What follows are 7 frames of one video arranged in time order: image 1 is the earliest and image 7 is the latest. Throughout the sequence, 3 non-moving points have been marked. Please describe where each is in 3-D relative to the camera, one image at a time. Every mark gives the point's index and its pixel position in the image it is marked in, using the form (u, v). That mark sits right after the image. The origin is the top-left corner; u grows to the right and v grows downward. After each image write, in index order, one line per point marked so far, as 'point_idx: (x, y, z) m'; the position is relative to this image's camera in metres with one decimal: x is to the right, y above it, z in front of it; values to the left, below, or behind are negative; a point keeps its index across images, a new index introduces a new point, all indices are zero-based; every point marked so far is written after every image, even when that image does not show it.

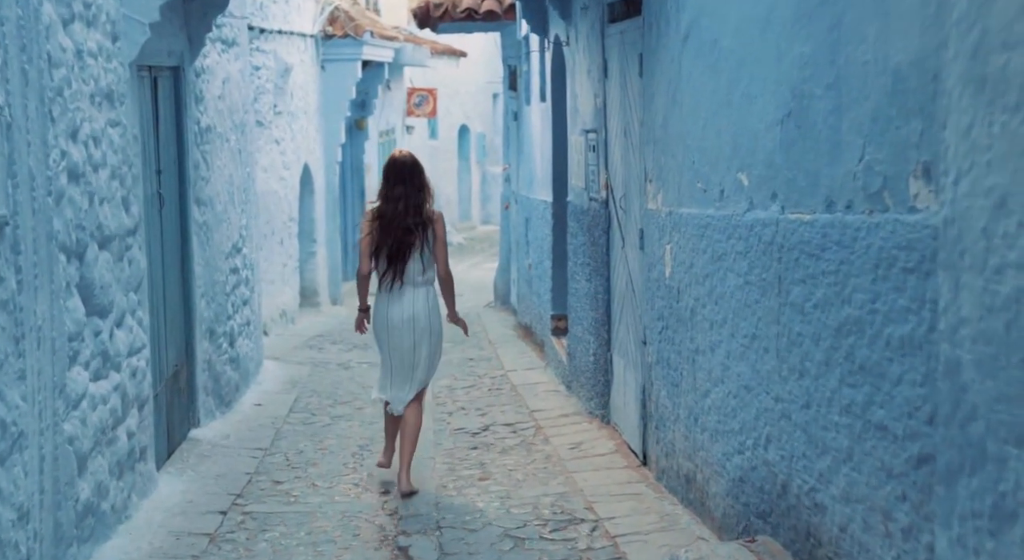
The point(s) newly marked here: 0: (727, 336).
0: (+0.8, -0.2, +5.1) m
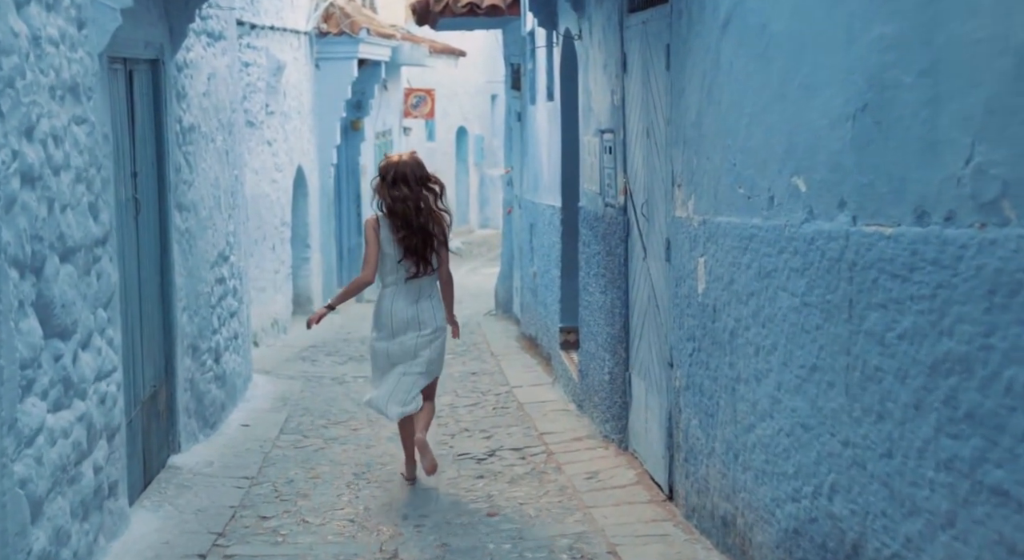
0: (+0.8, -0.3, +4.4) m
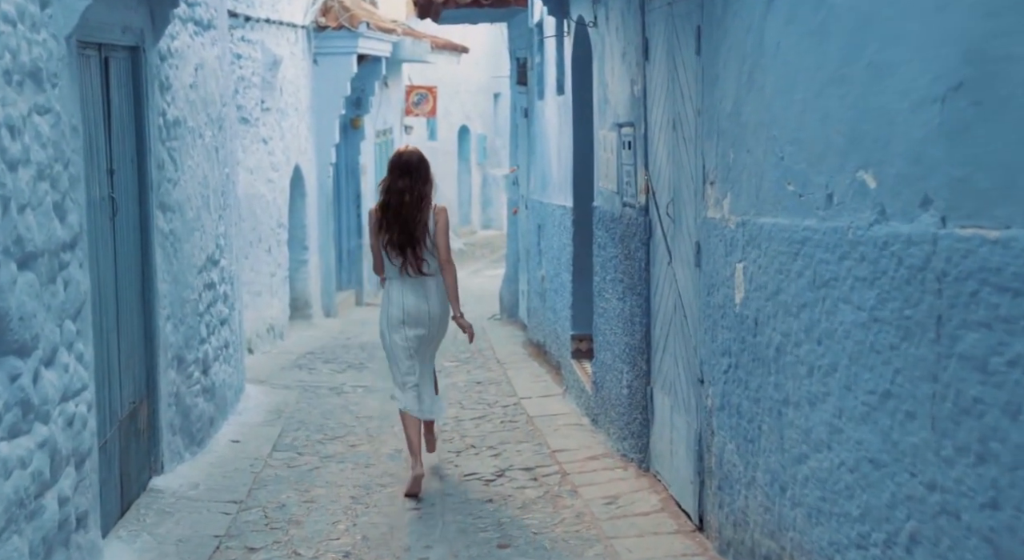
0: (+0.9, -0.3, +3.8) m
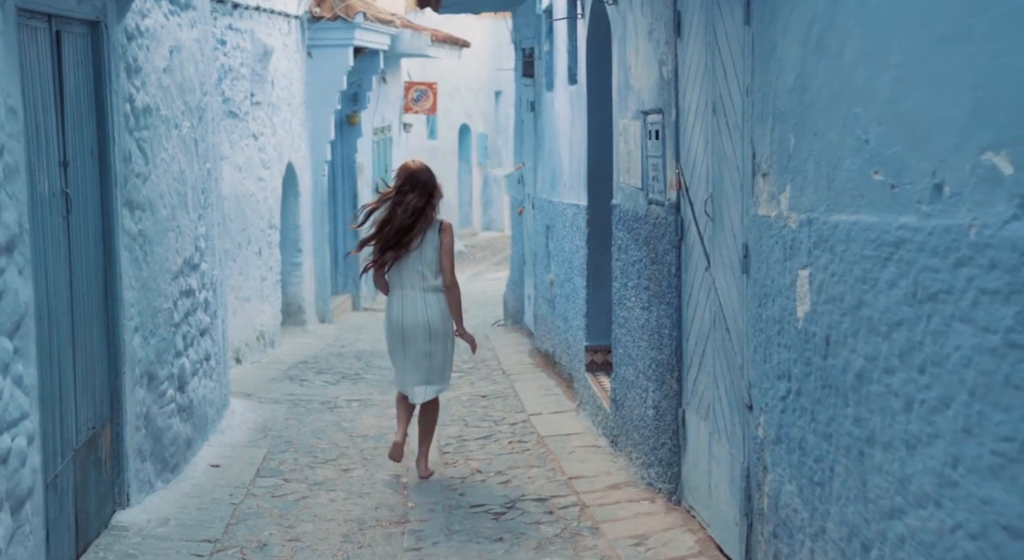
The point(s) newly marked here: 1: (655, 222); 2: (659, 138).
0: (+0.9, -0.3, +3.0) m
1: (+0.6, +0.3, +6.4) m
2: (+0.7, +0.6, +6.3) m
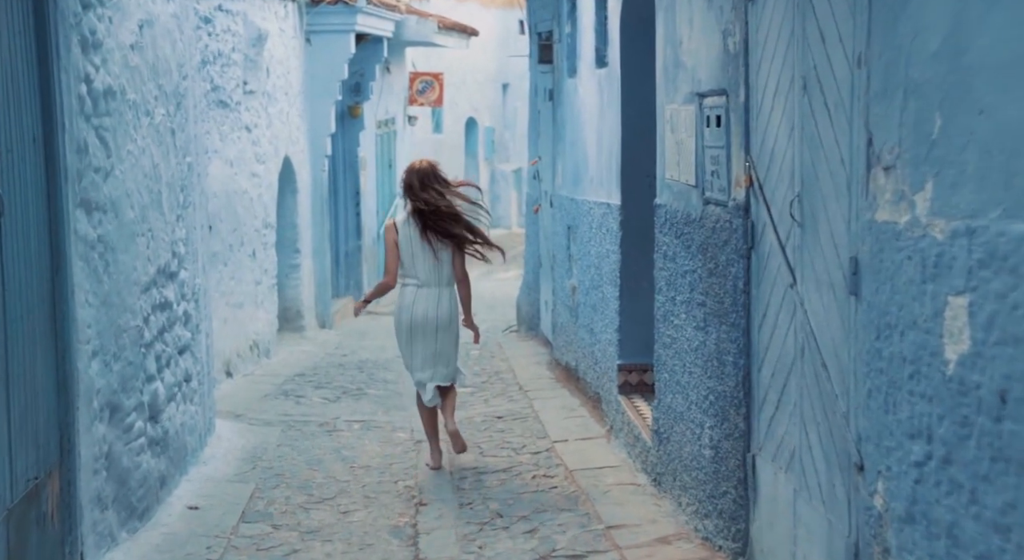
0: (+1.0, -0.4, +2.0) m
1: (+0.8, +0.2, +5.3) m
2: (+0.8, +0.6, +5.2) m
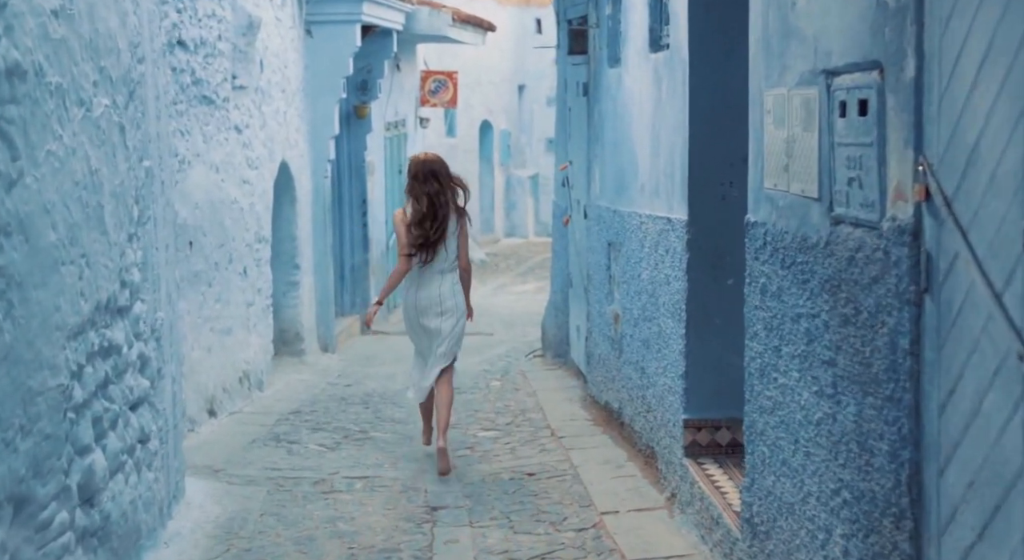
0: (+1.2, -0.5, +0.4) m
1: (+0.9, +0.1, +3.8) m
2: (+0.9, +0.4, +3.7) m
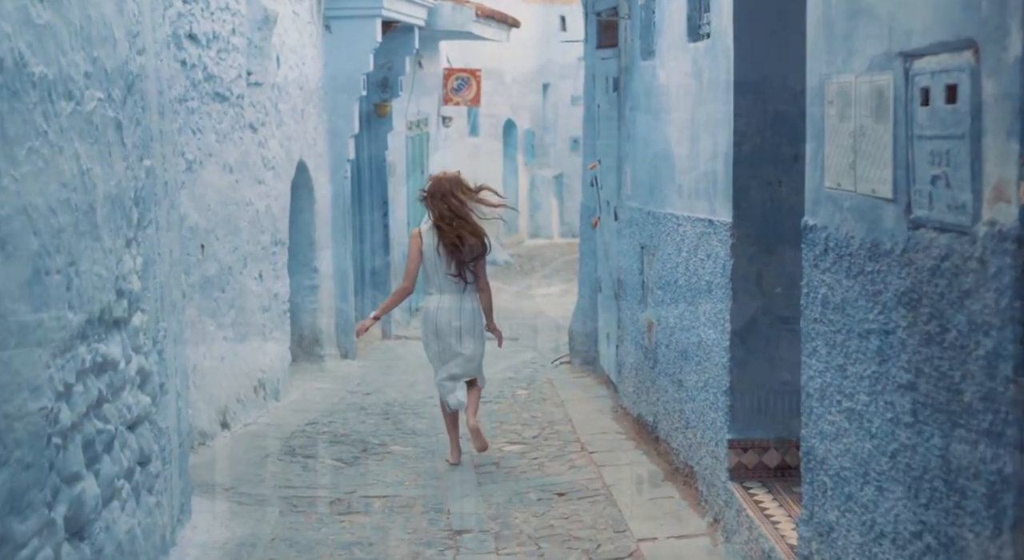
0: (+1.2, -0.6, -0.1) m
1: (+1.0, 0.0, +3.3) m
2: (+1.0, +0.4, +3.2) m
